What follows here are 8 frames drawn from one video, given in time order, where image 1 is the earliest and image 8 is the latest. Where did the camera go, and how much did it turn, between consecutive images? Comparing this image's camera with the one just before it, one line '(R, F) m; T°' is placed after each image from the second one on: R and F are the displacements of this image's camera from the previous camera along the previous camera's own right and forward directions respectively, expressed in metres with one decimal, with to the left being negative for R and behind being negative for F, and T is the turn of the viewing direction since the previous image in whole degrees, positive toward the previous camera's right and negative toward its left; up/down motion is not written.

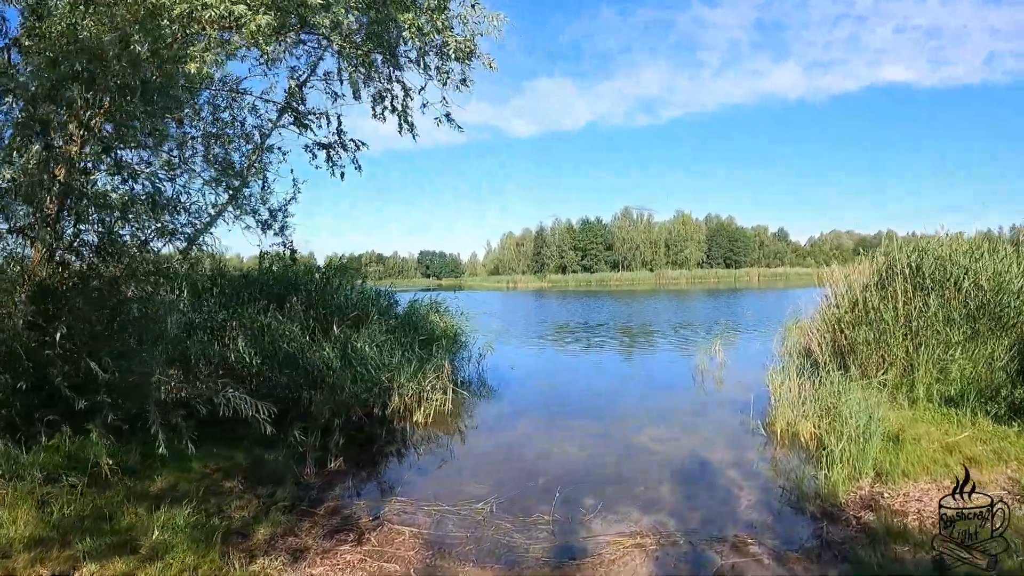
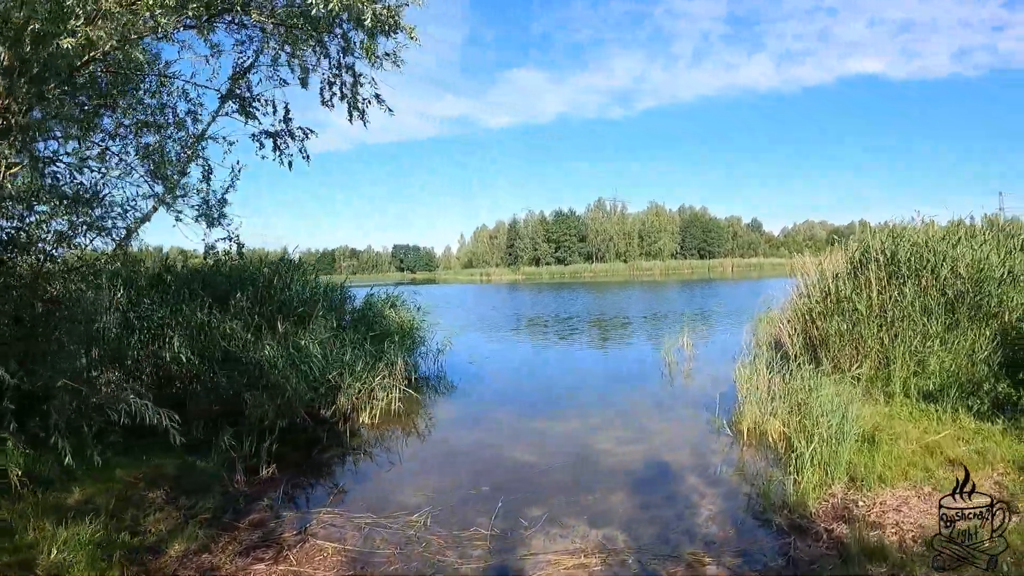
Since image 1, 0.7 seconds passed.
(+0.5, +0.8) m; +2°
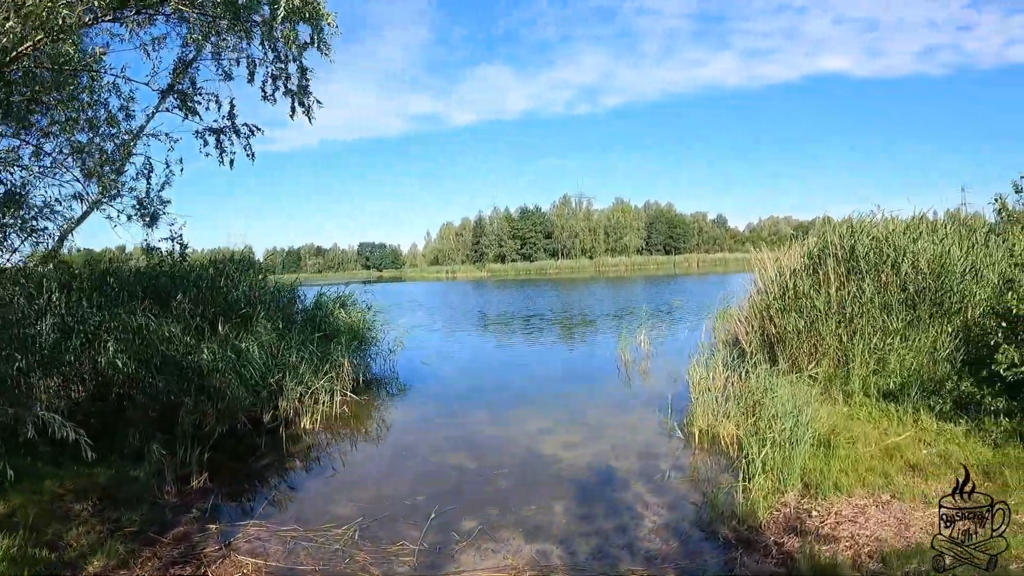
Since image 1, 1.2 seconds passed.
(+0.5, +0.5) m; +2°
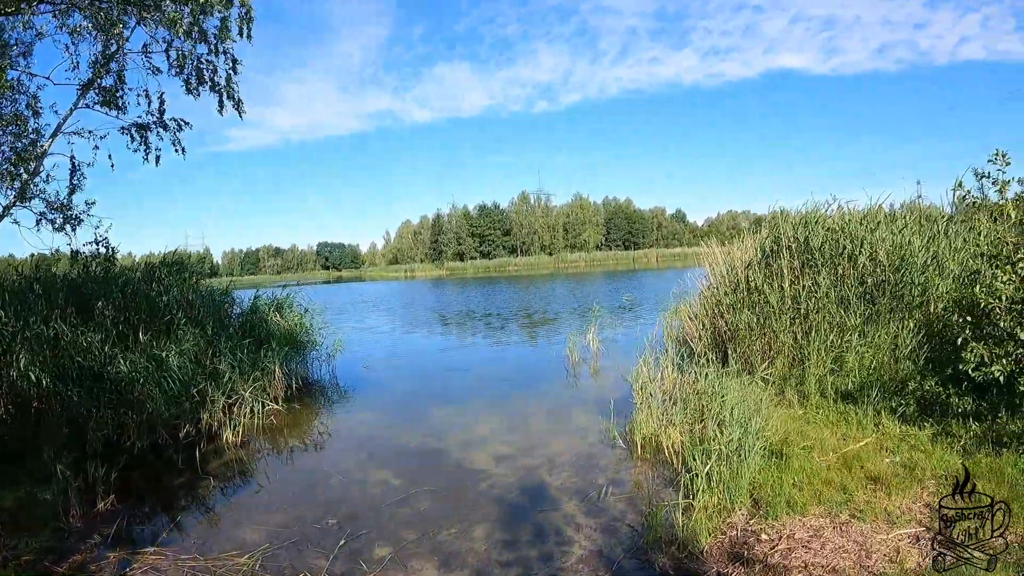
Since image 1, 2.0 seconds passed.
(+0.5, +0.7) m; +3°
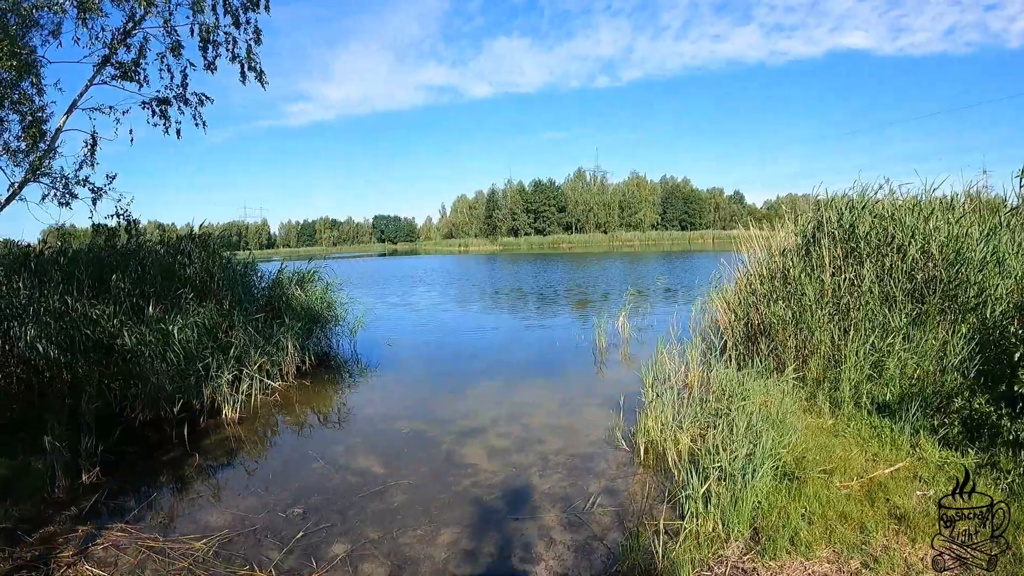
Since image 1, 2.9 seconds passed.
(+0.5, +0.6) m; -5°
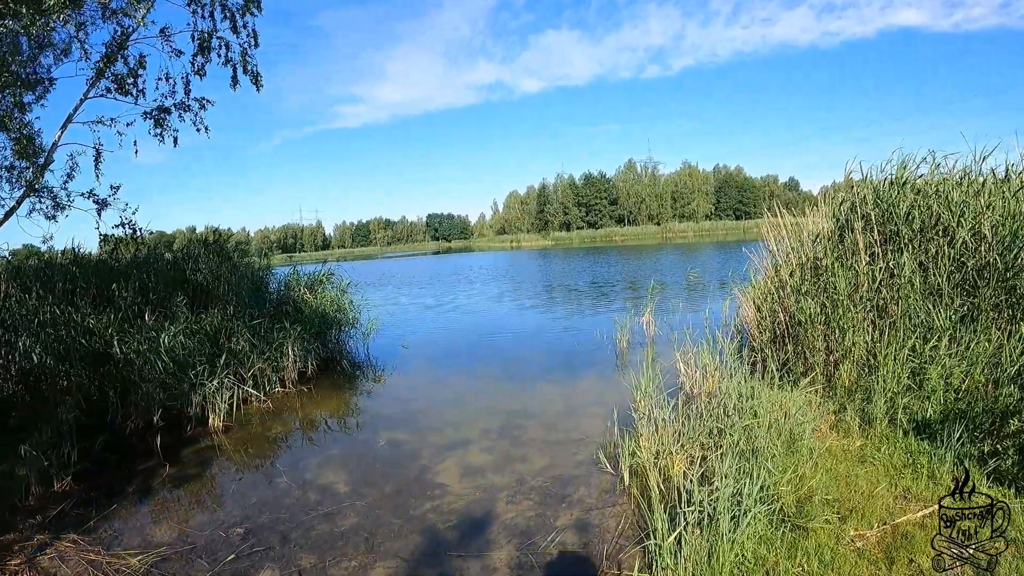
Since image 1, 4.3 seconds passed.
(+0.8, +0.7) m; -5°
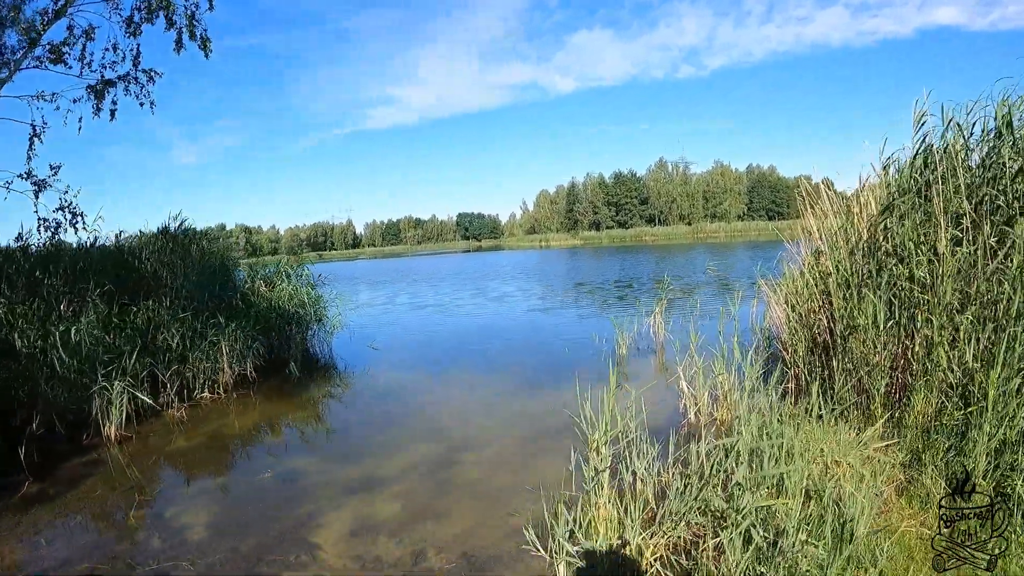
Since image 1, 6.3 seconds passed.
(+0.8, +1.8) m; -3°
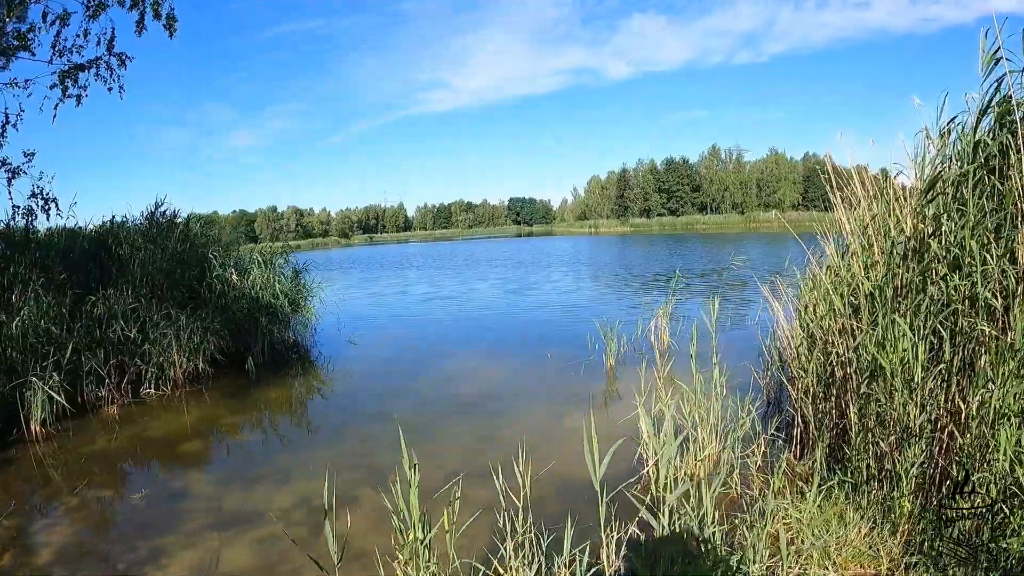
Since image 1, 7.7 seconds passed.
(+1.0, +1.2) m; -5°
